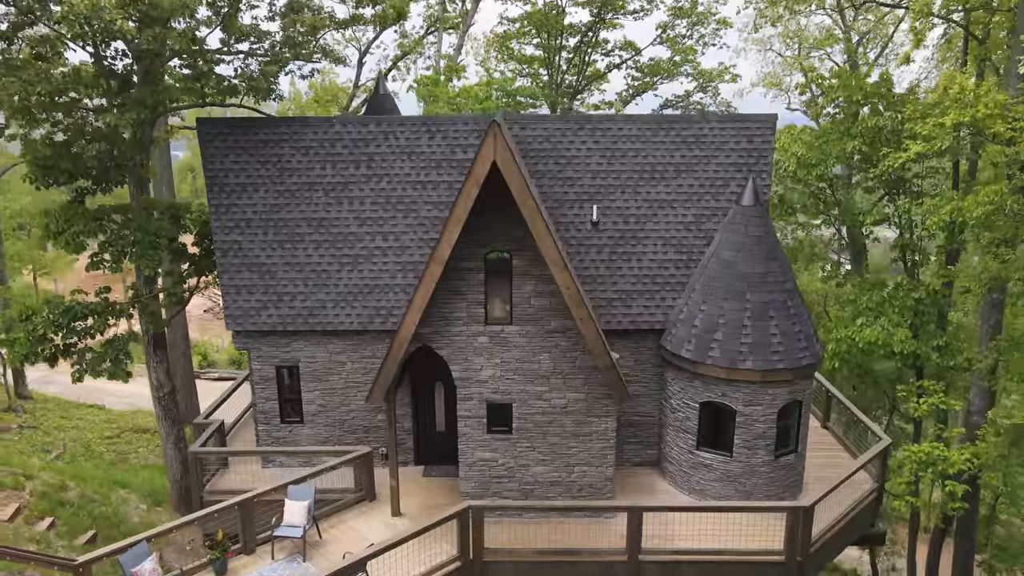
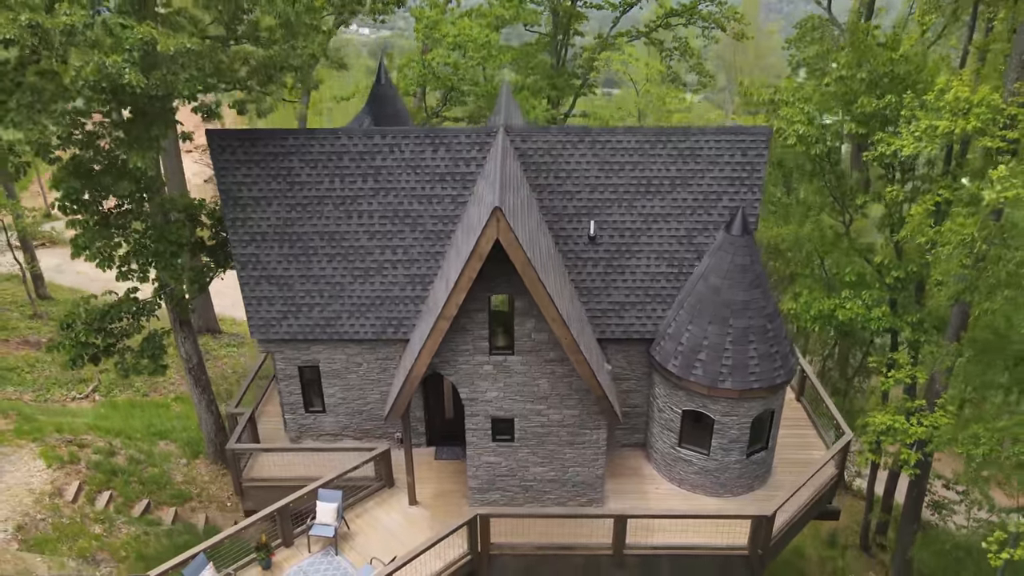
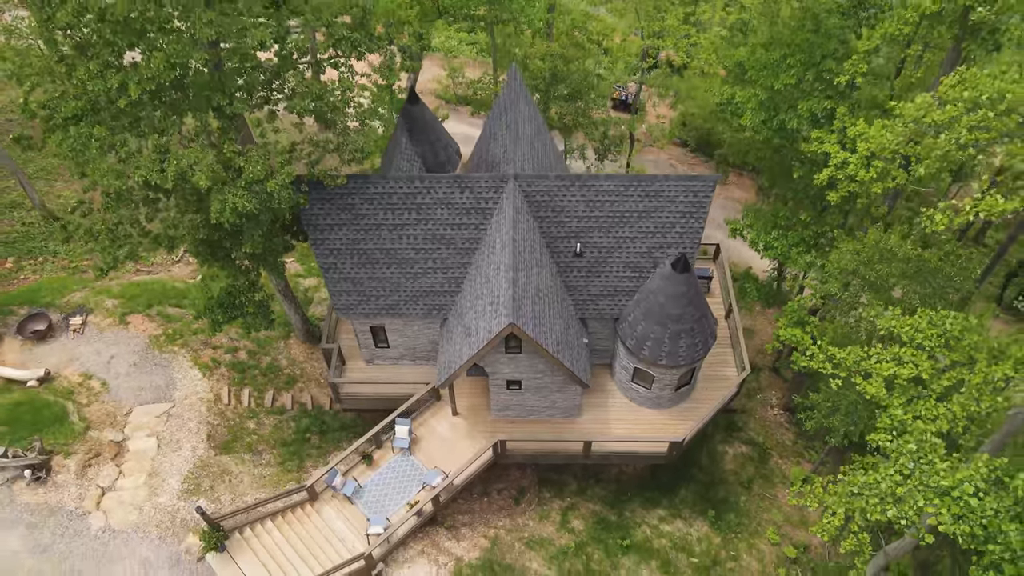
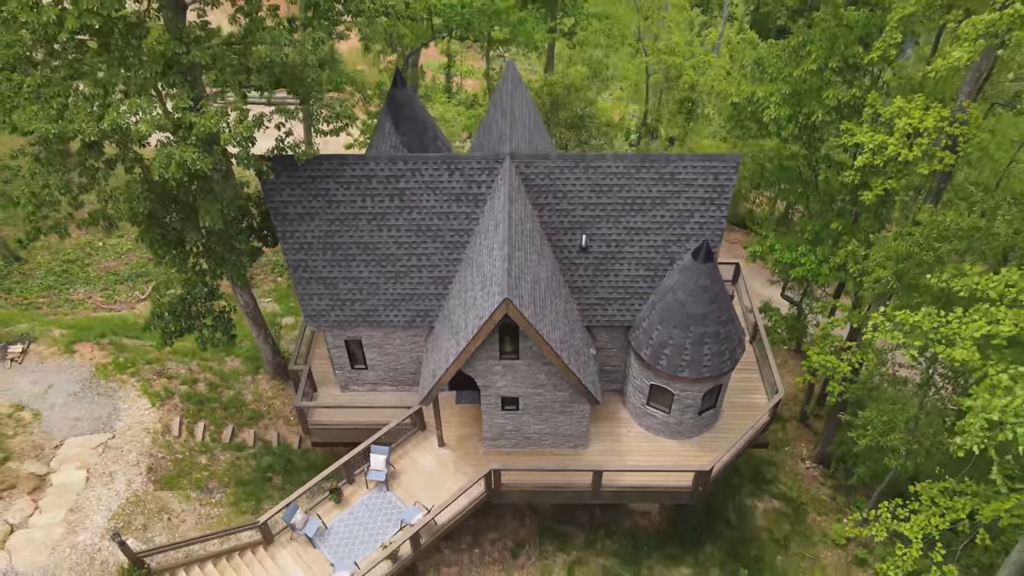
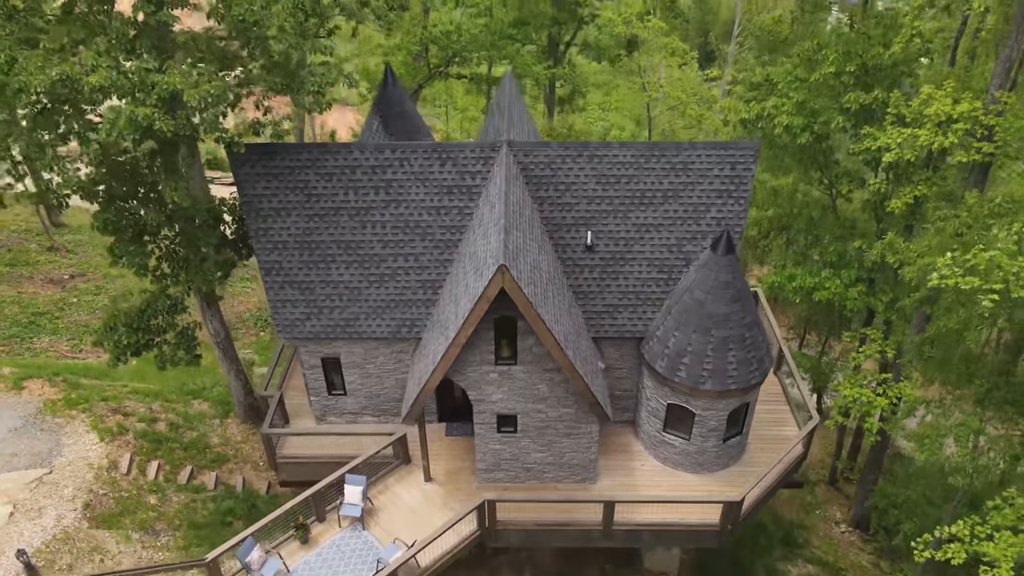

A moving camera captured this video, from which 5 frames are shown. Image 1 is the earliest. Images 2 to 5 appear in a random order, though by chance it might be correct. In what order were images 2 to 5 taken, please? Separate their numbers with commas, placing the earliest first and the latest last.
2, 5, 4, 3
